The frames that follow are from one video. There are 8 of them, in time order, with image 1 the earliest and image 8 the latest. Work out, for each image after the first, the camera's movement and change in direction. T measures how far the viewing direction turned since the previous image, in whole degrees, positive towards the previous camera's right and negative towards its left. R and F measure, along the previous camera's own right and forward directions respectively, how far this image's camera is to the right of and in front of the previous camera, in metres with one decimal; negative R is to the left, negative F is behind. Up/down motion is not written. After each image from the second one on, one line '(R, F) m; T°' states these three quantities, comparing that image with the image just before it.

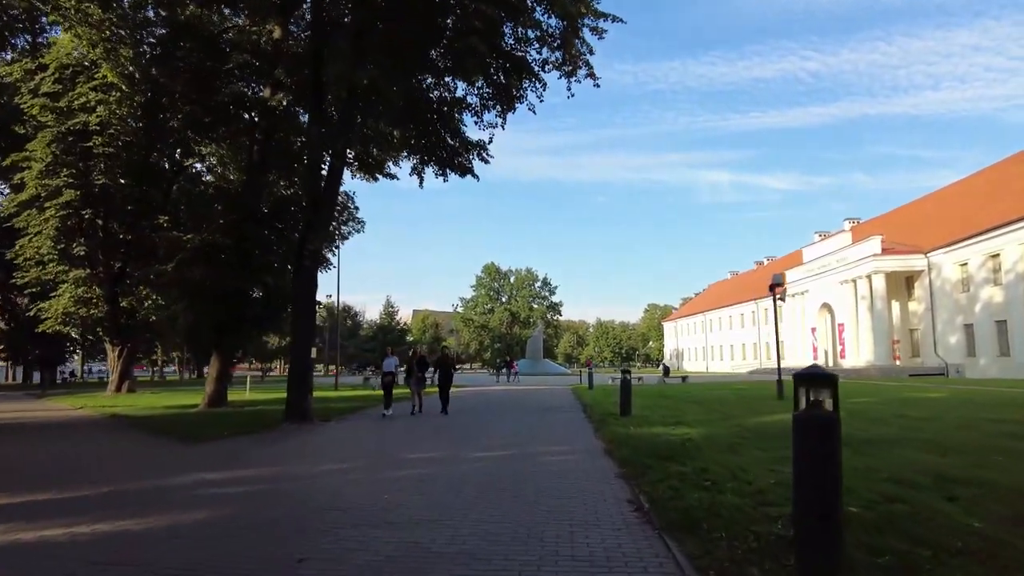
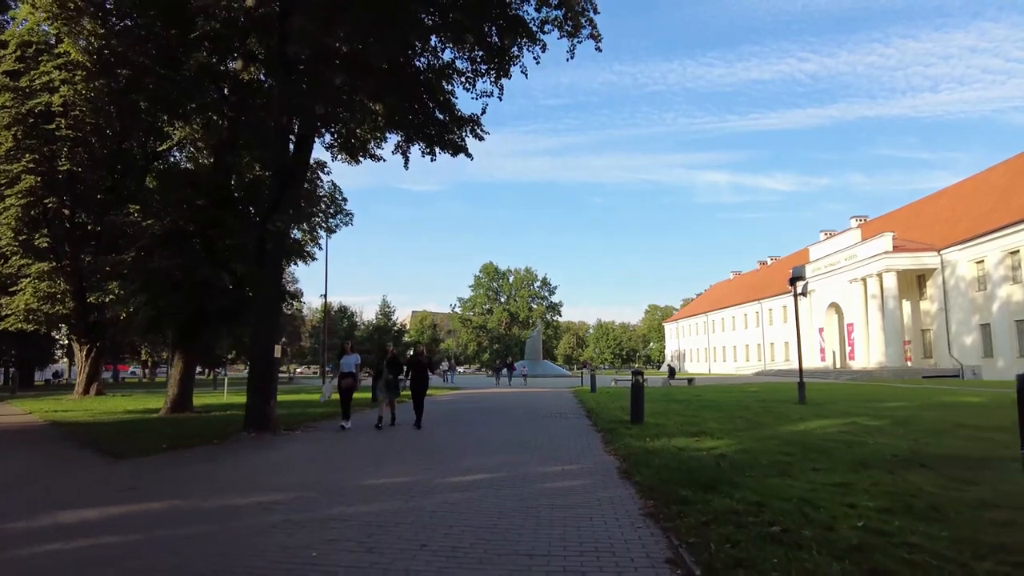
(+0.1, +1.8) m; 0°
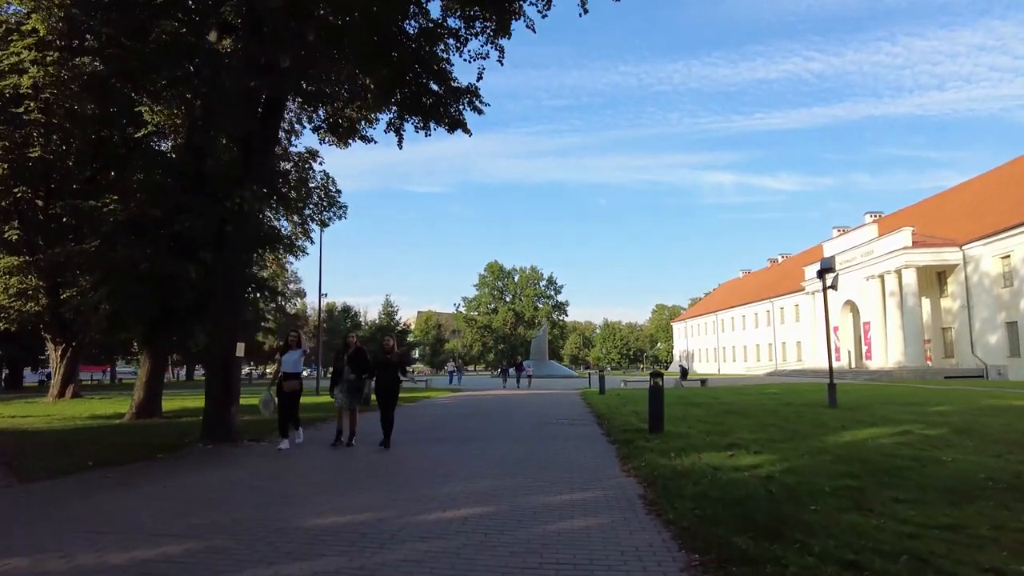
(+0.1, +1.7) m; -1°
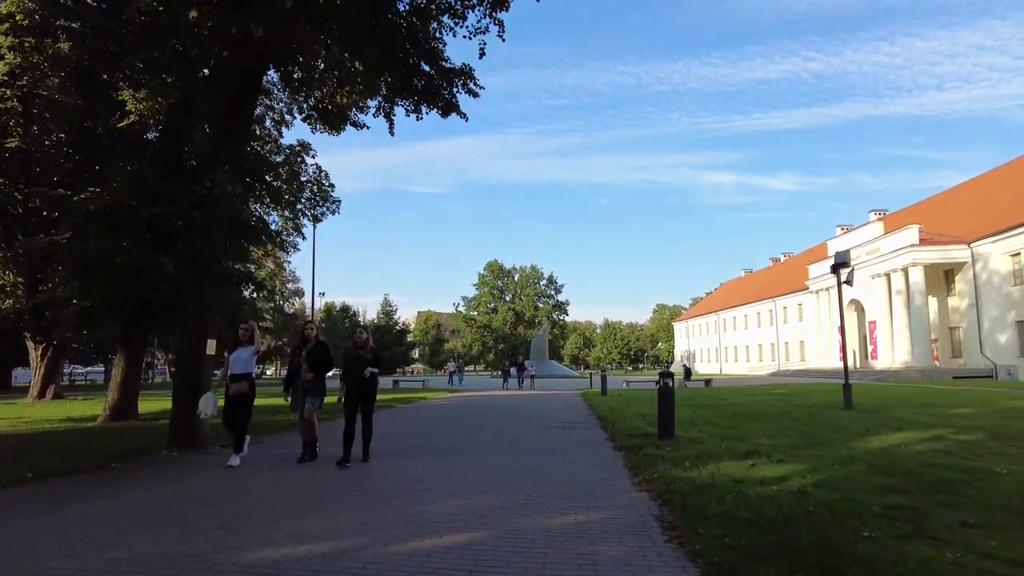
(+0.1, +0.9) m; 0°
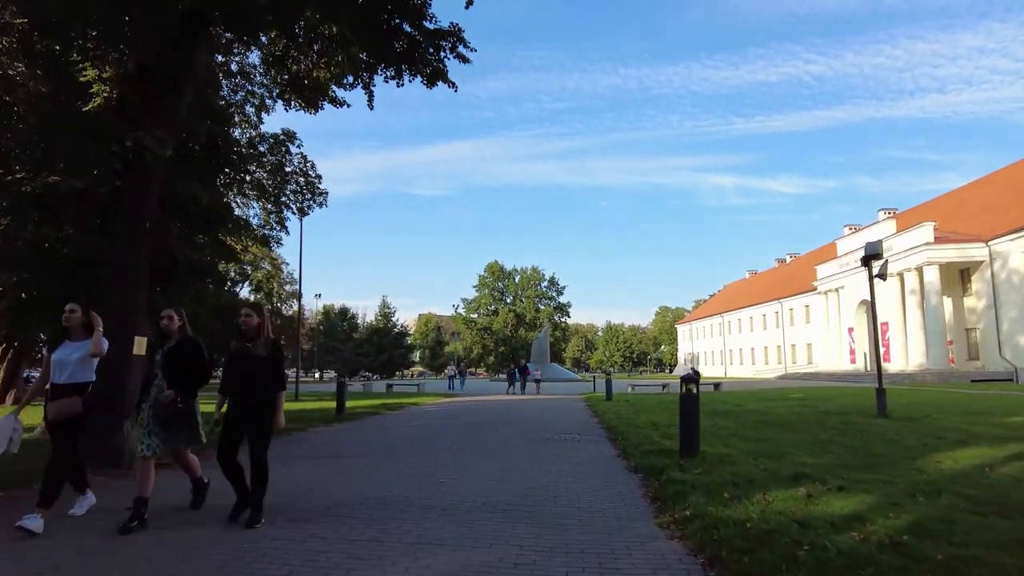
(+0.1, +1.7) m; 0°
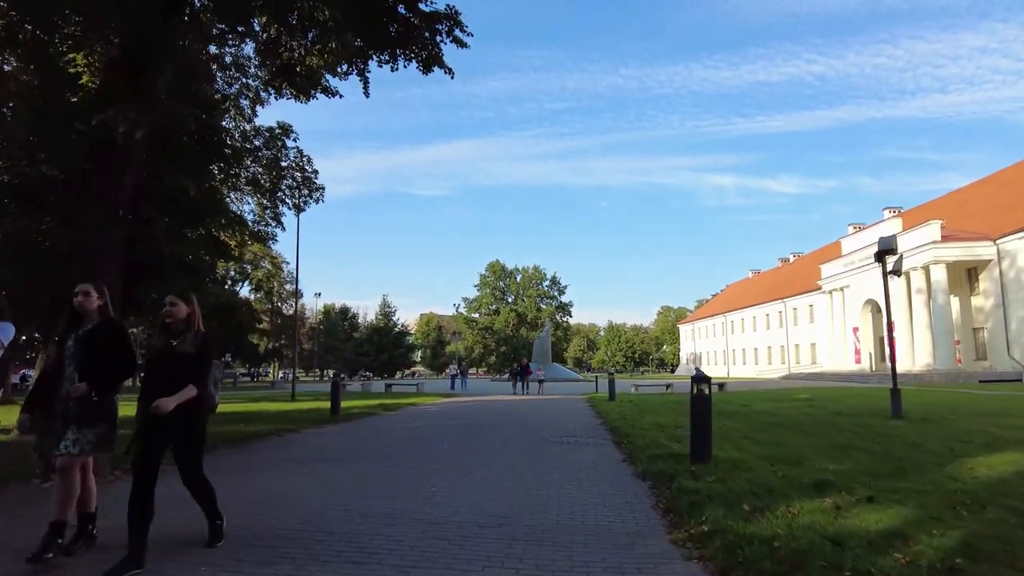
(0.0, +0.6) m; 0°
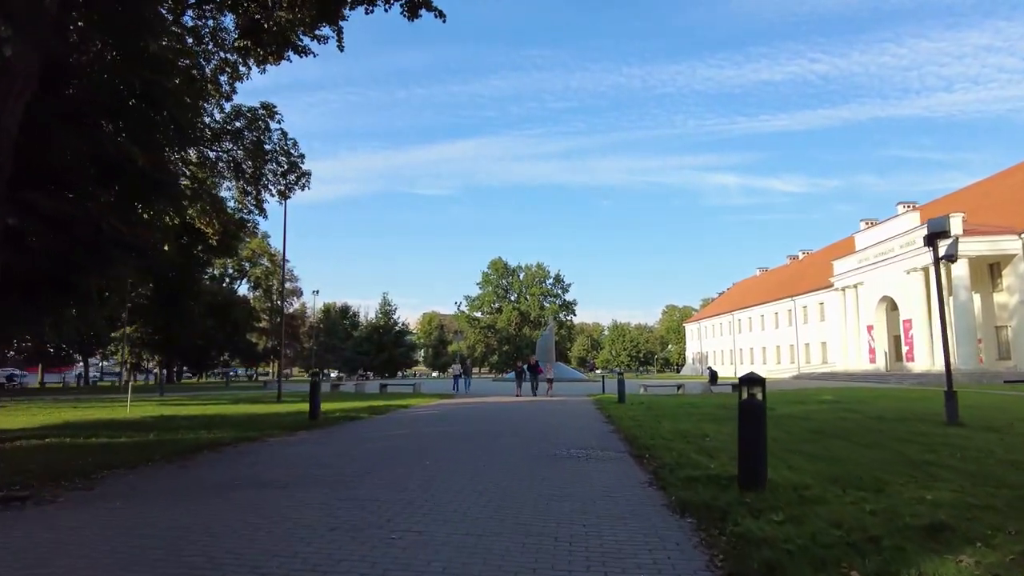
(+0.1, +1.8) m; 0°
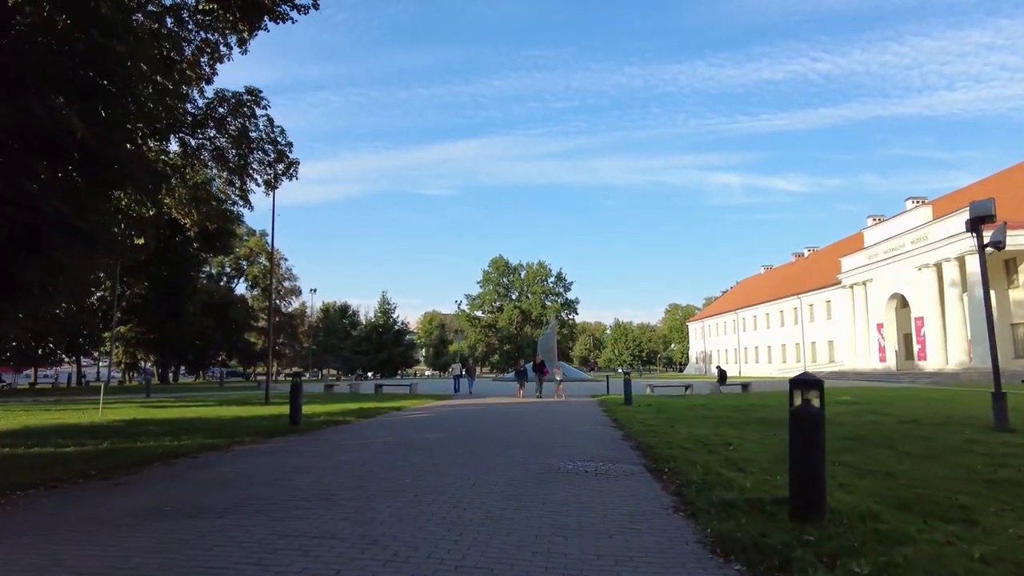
(+0.1, +1.3) m; 0°
